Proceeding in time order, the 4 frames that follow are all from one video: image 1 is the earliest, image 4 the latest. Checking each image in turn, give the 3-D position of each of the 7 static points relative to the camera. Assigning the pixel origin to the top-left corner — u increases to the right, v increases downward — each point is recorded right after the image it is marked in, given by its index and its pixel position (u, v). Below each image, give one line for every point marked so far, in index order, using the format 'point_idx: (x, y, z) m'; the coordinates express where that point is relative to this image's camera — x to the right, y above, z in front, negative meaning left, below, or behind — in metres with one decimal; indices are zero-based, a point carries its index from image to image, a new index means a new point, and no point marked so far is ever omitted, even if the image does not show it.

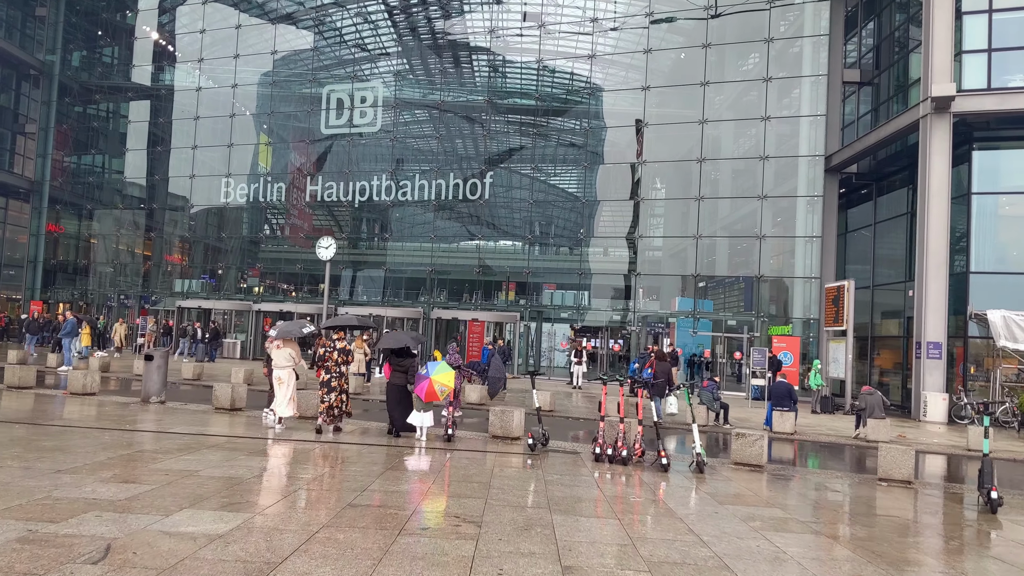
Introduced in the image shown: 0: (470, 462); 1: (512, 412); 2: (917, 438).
0: (-0.5, -2.3, +8.9) m
1: (0.0, -2.0, +11.1) m
2: (+10.3, -3.8, +17.3) m
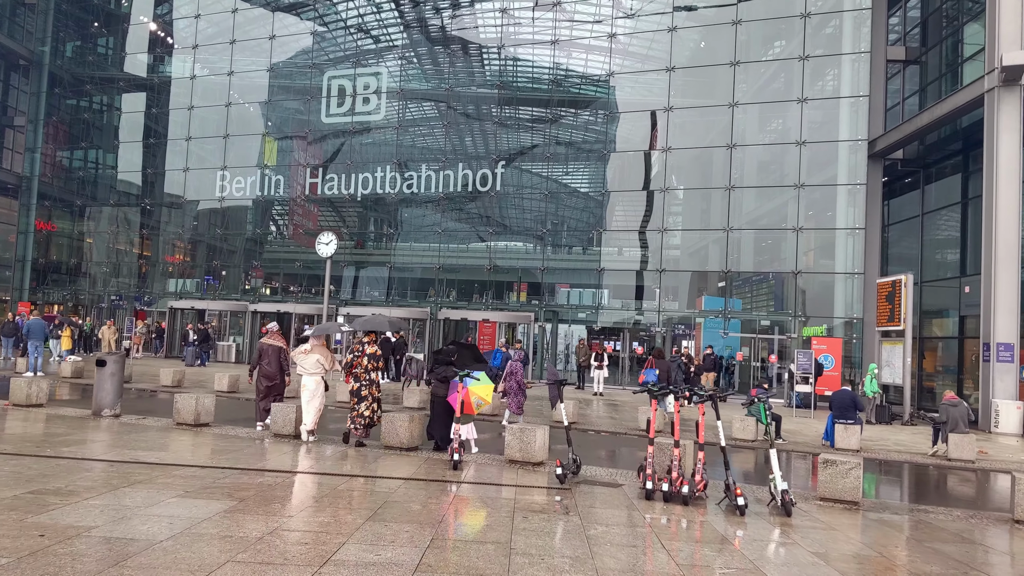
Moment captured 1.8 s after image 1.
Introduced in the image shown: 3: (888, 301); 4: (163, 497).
0: (-0.3, -2.1, +6.7) m
1: (+0.3, -1.9, +8.9) m
2: (+10.7, -3.7, +14.9) m
3: (+10.7, -0.4, +19.2) m
4: (-3.2, -1.9, +6.1) m
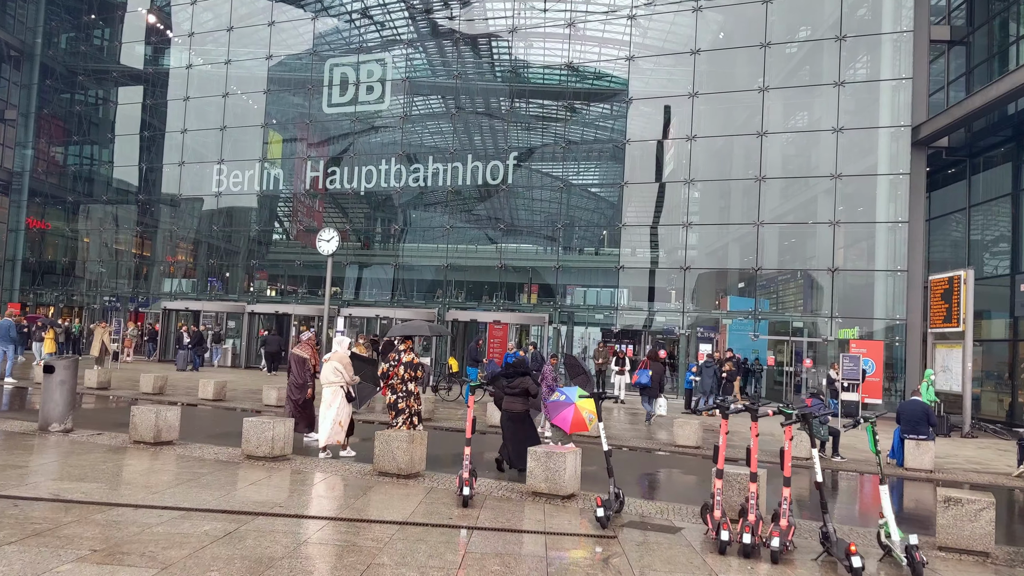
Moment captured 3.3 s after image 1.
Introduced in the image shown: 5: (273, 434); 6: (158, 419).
0: (-0.1, -2.0, +4.9) m
1: (+0.6, -1.8, +7.2) m
2: (+11.0, -3.6, +13.0) m
3: (+11.0, -0.3, +17.4) m
4: (-2.9, -1.8, +4.3) m
5: (-3.0, -1.8, +8.6) m
6: (-4.9, -1.8, +9.3) m
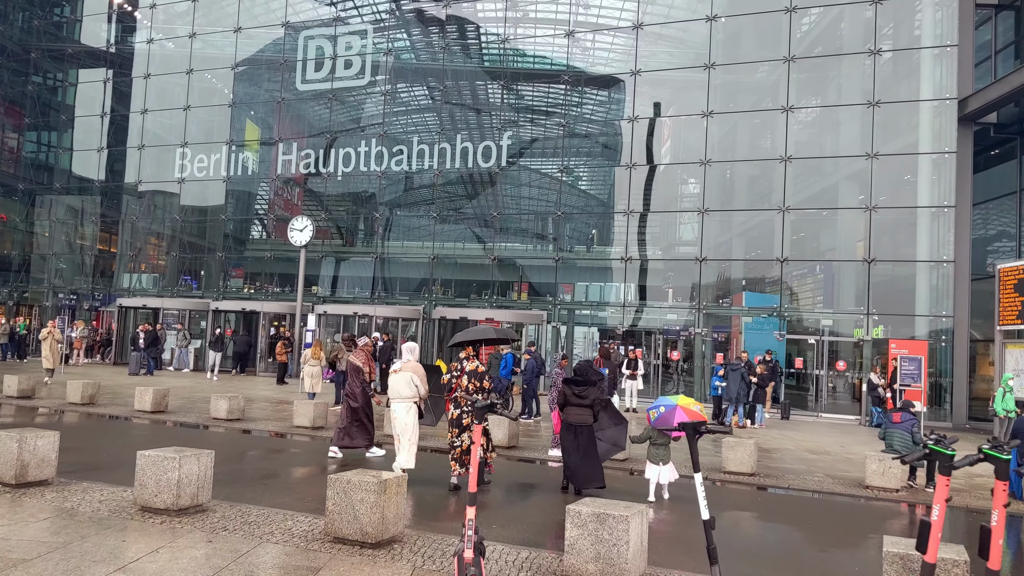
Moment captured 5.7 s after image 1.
0: (+0.2, -1.7, +2.3) m
1: (+0.8, -1.5, +4.5) m
2: (+11.1, -3.3, +10.5) m
3: (+11.1, -0.1, +14.9) m
4: (-2.7, -1.5, +1.6) m
5: (-2.9, -1.6, +5.8) m
6: (-4.7, -1.6, +6.5) m
